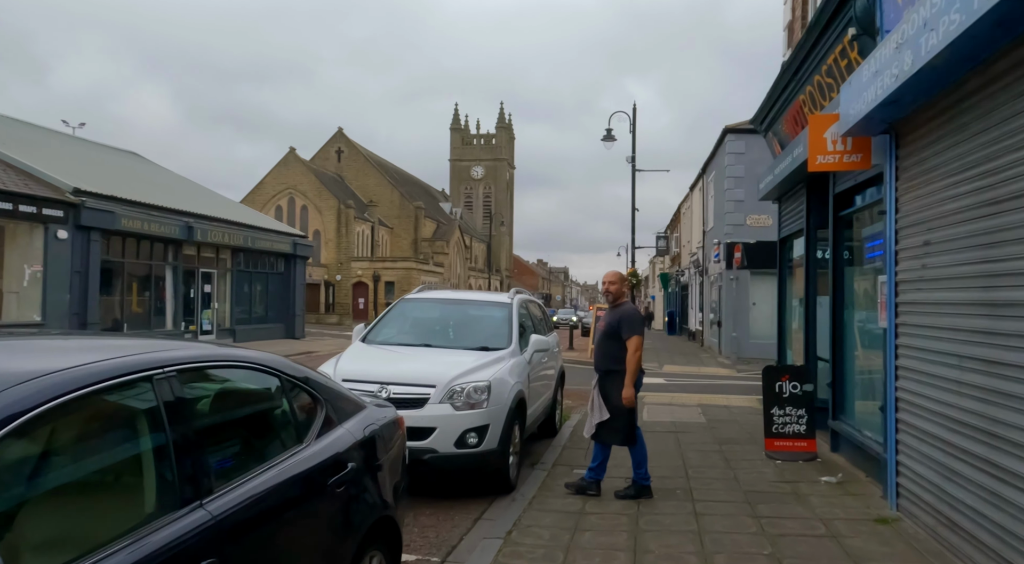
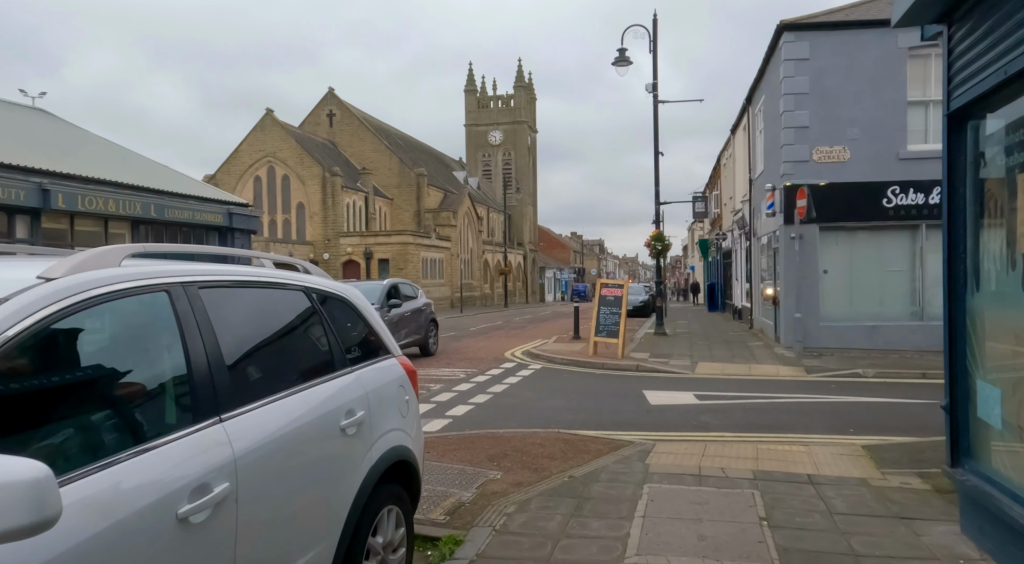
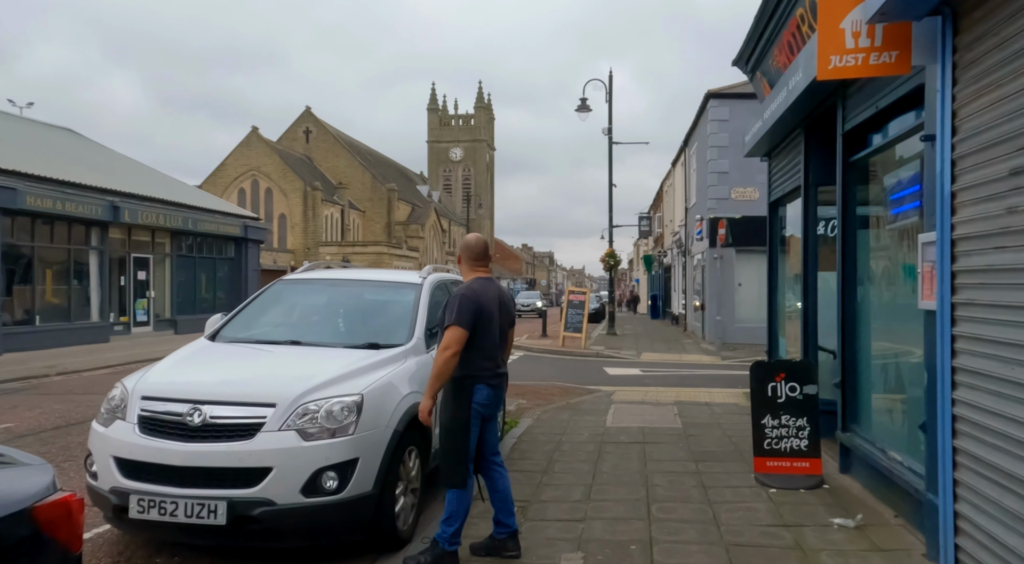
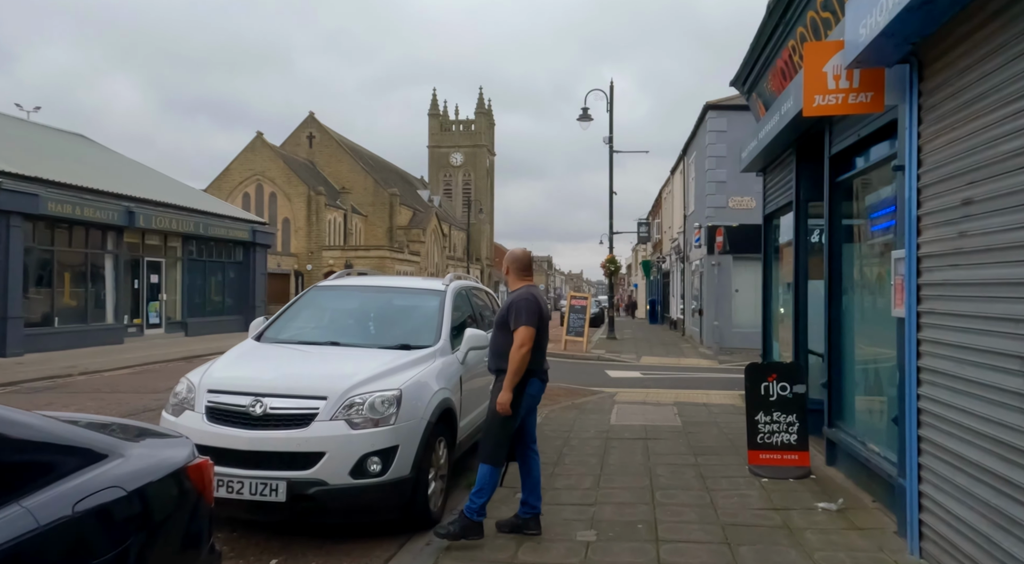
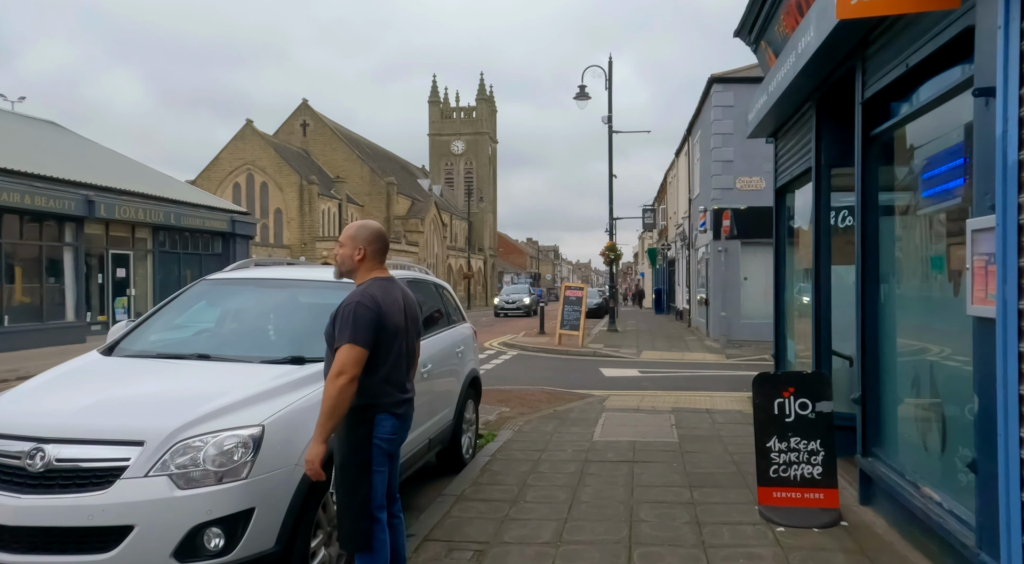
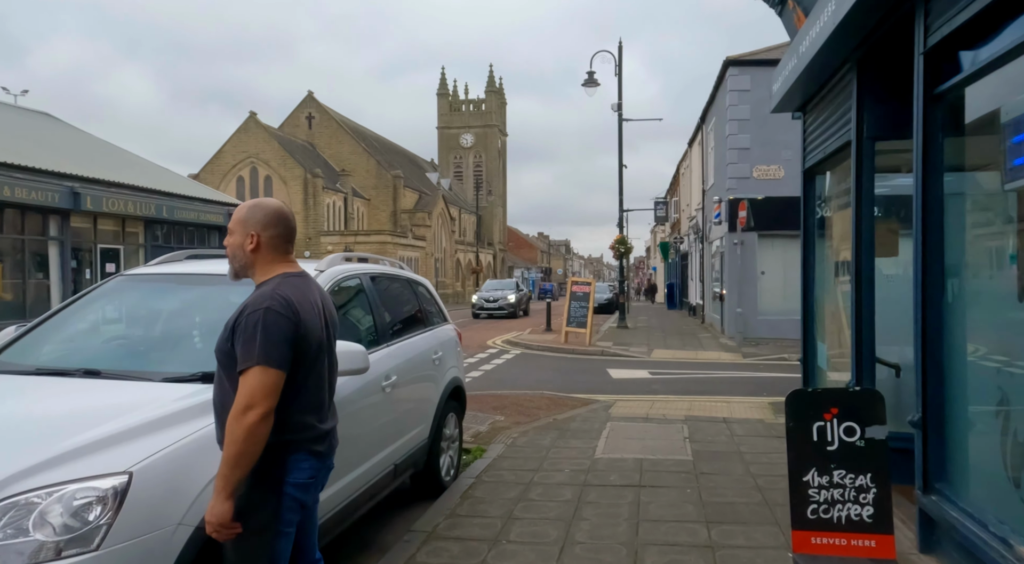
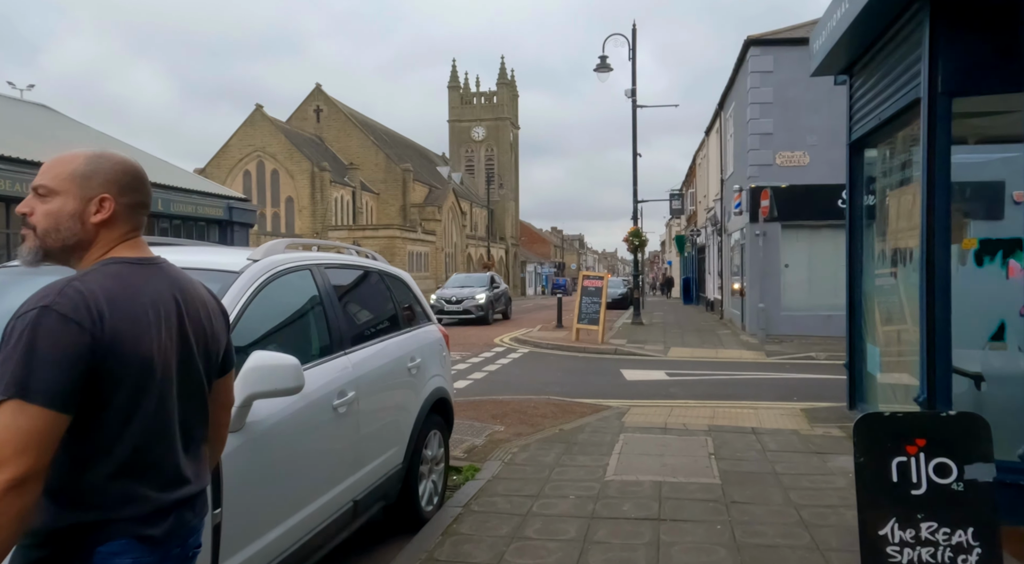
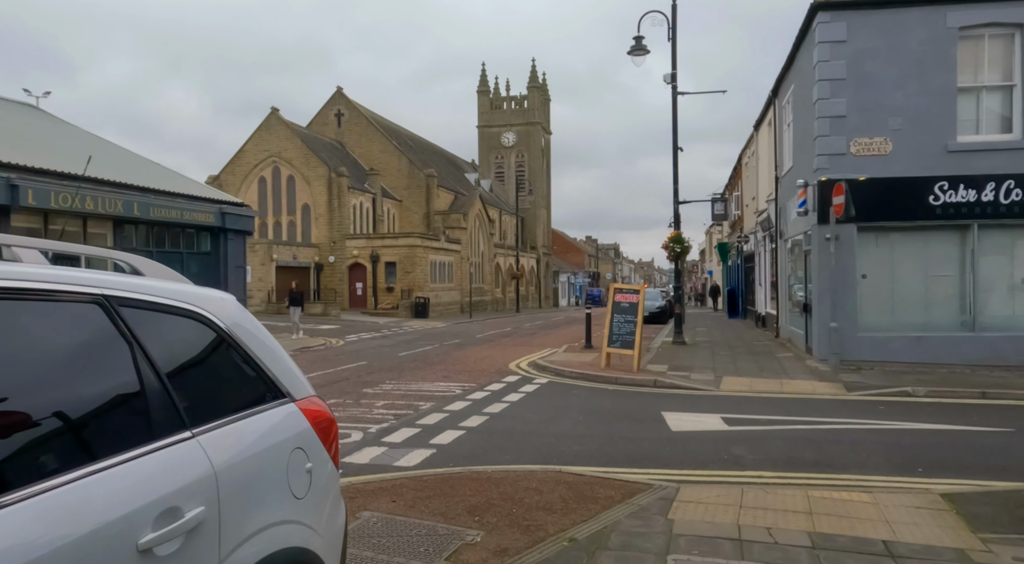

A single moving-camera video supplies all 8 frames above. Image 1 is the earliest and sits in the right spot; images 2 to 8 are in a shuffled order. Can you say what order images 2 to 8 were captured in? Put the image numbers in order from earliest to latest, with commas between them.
4, 3, 5, 6, 7, 2, 8
